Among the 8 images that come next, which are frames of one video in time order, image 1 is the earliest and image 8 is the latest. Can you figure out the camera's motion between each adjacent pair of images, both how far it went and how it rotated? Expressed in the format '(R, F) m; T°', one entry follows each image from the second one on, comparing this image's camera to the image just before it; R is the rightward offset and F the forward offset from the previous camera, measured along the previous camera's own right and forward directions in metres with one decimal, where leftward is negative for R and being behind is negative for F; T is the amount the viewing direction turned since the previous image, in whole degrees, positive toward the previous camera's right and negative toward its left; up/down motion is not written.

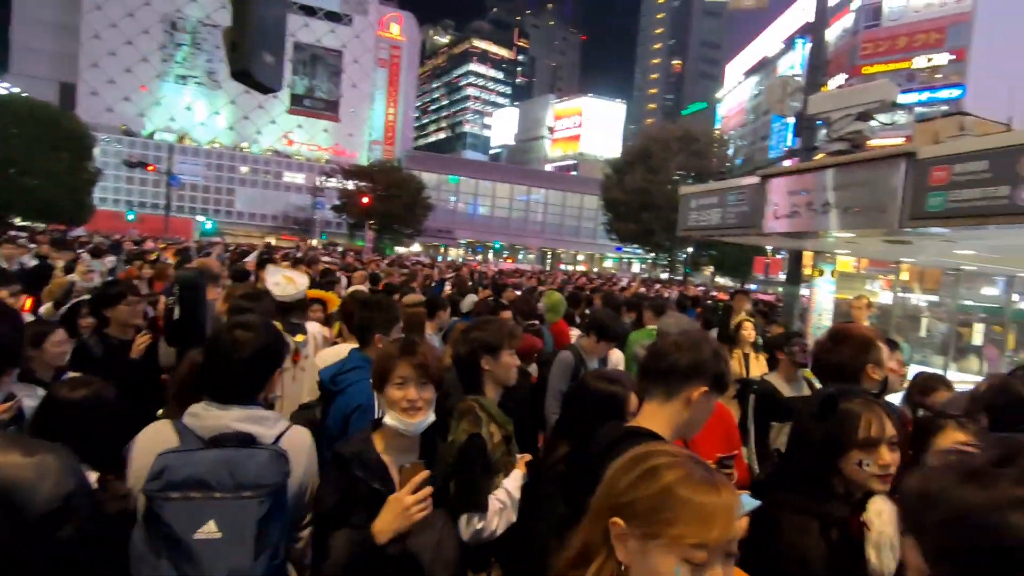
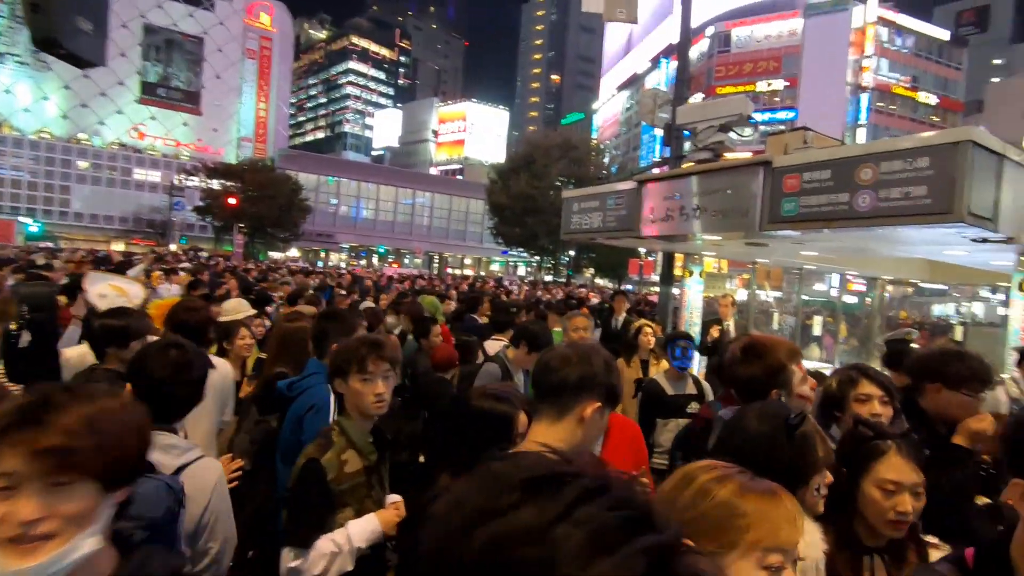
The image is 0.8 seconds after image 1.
(+0.1, +0.3) m; +12°
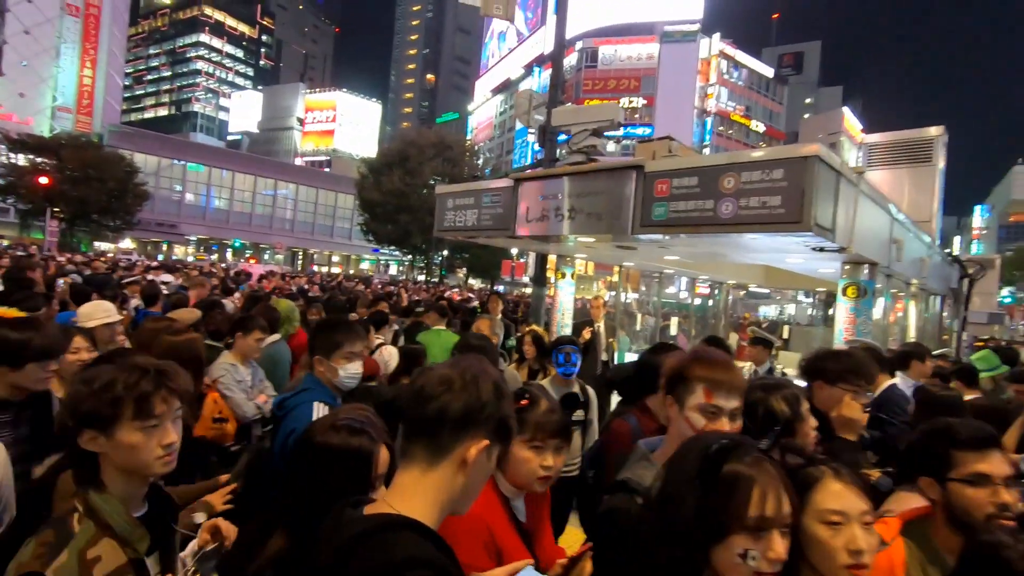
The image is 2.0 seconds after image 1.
(0.0, +0.5) m; +13°
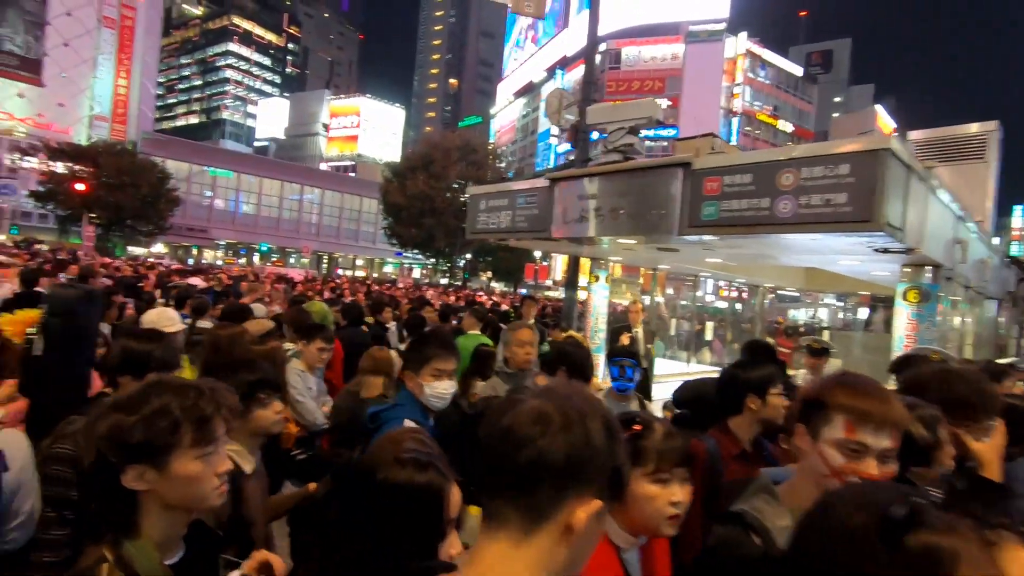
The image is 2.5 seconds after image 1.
(-0.2, +0.3) m; -2°
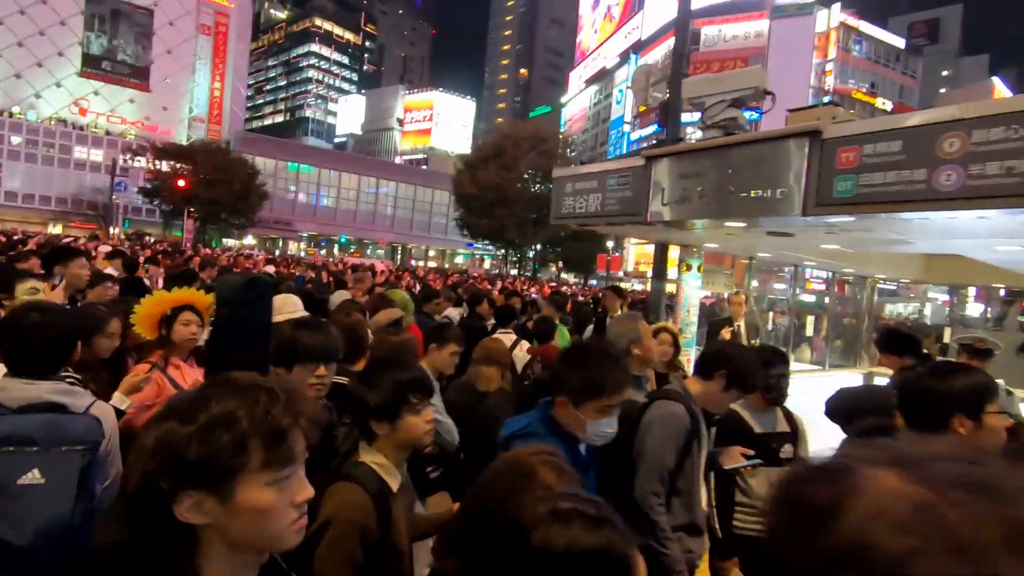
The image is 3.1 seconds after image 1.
(-0.3, +0.5) m; -7°
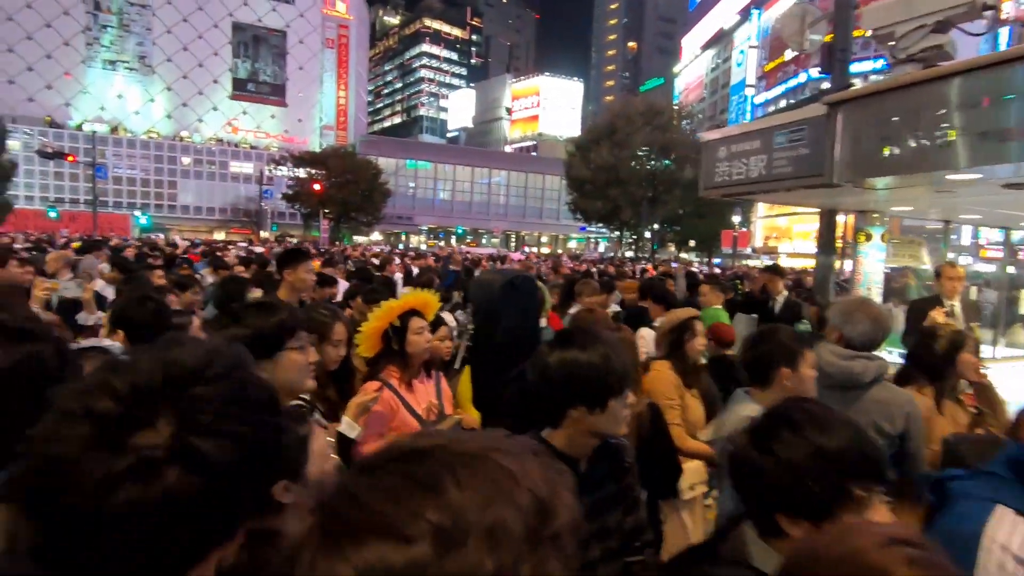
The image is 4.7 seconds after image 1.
(-0.4, +0.6) m; -12°
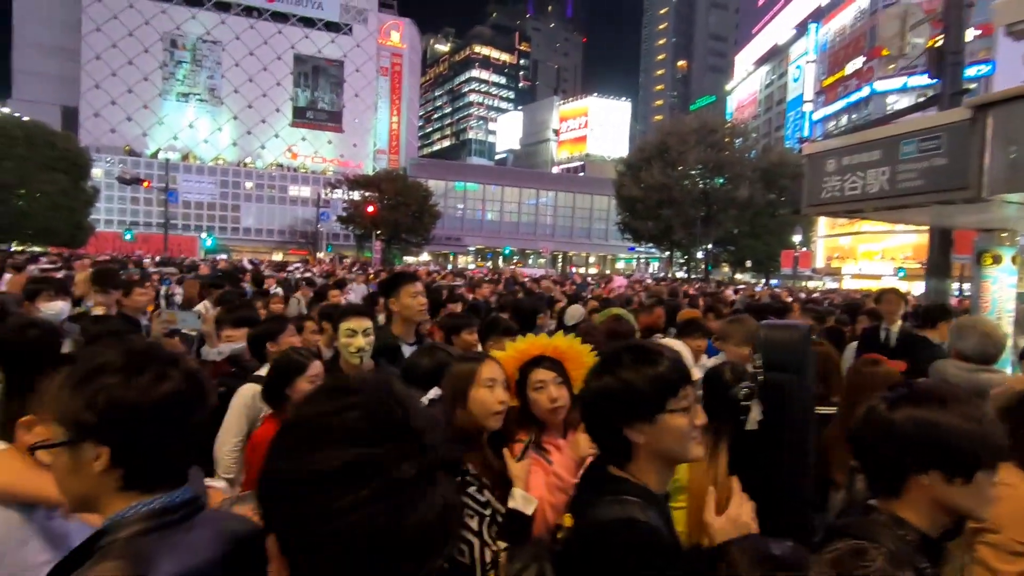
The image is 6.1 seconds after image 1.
(-0.4, +0.5) m; -5°
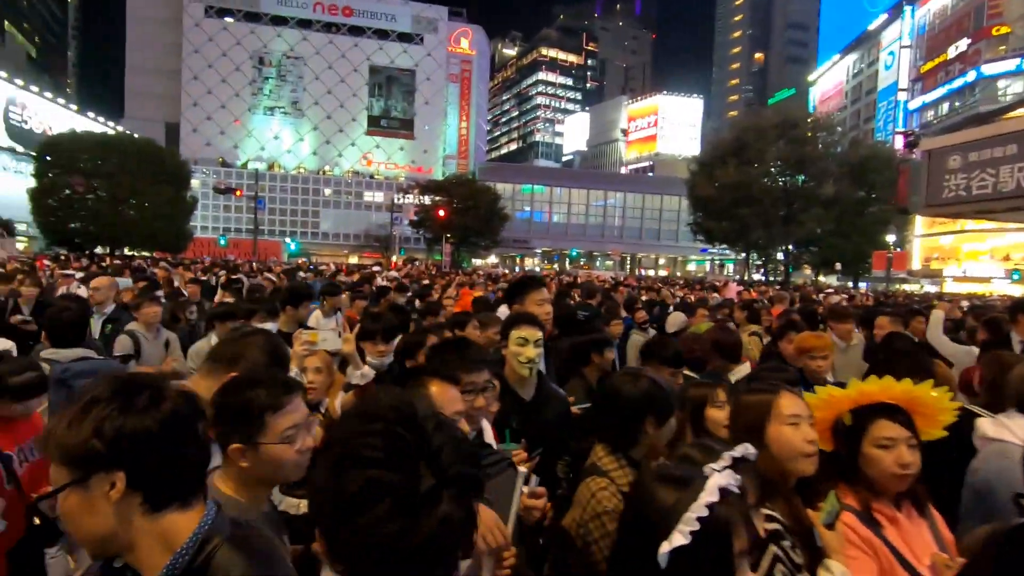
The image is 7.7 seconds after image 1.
(-0.3, 0.0) m; -7°
